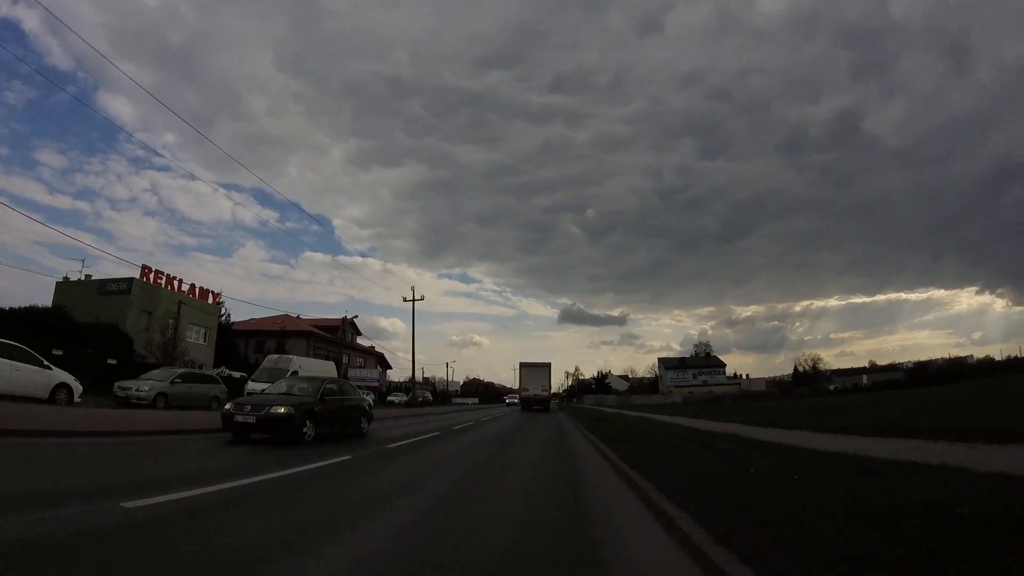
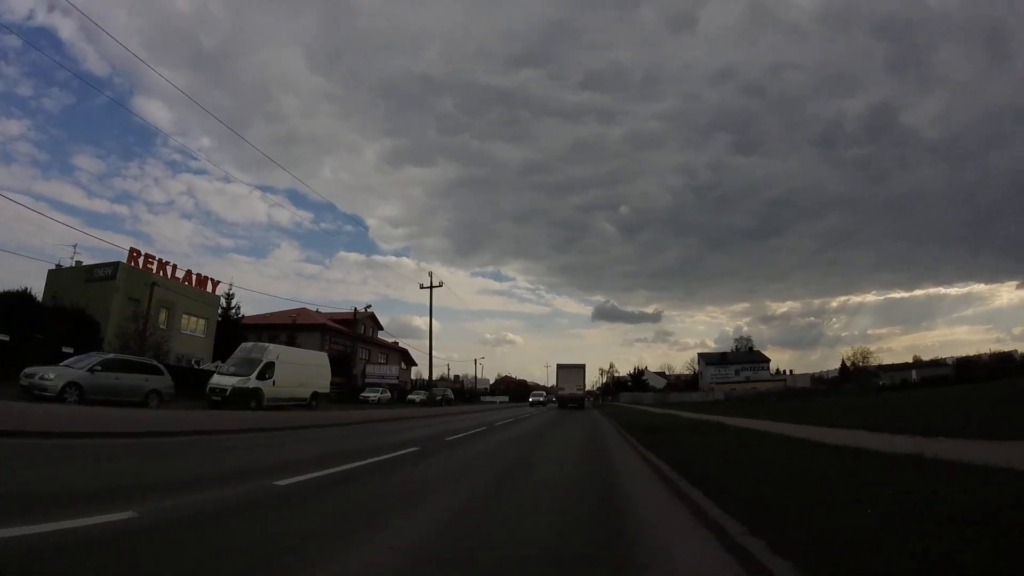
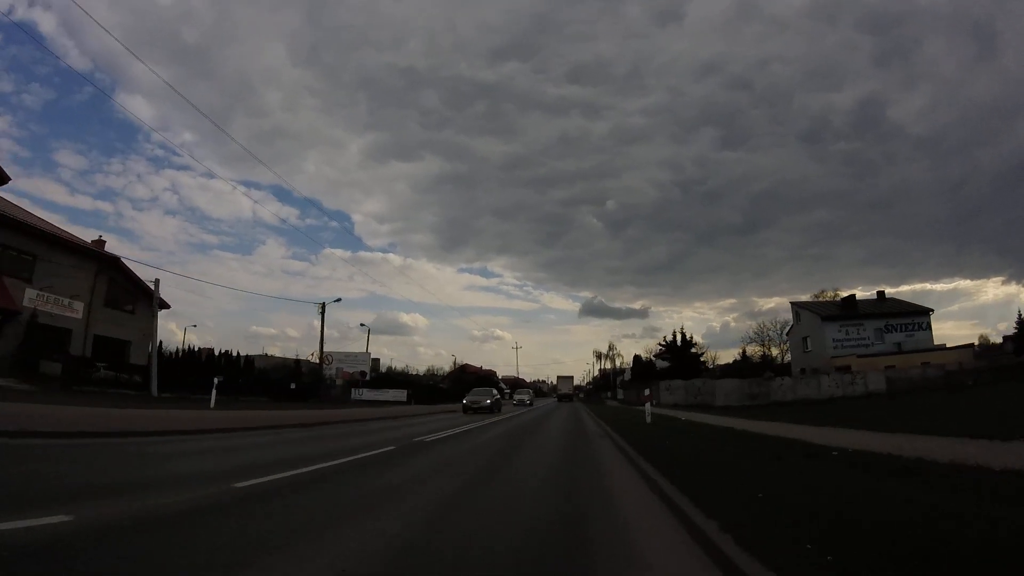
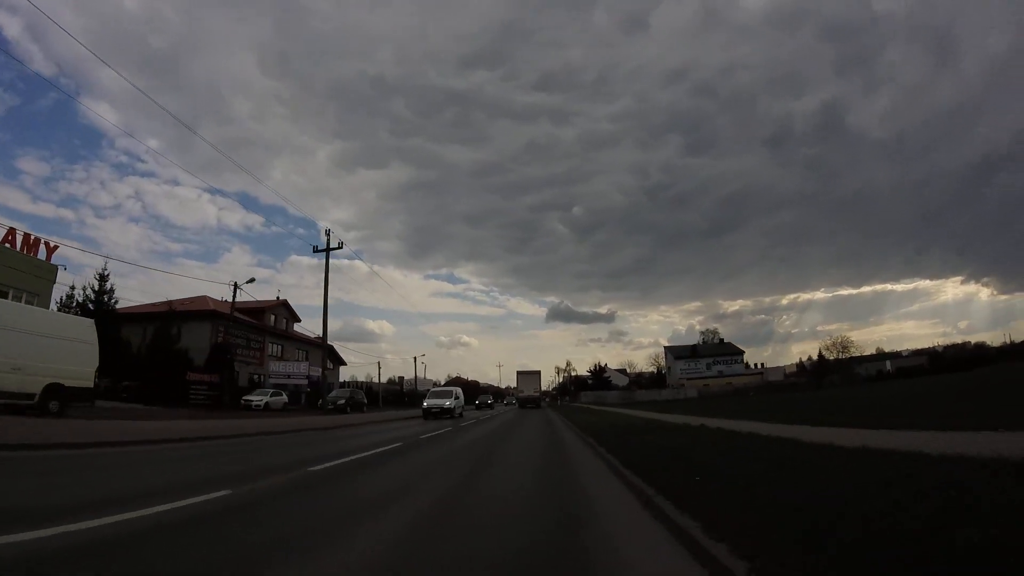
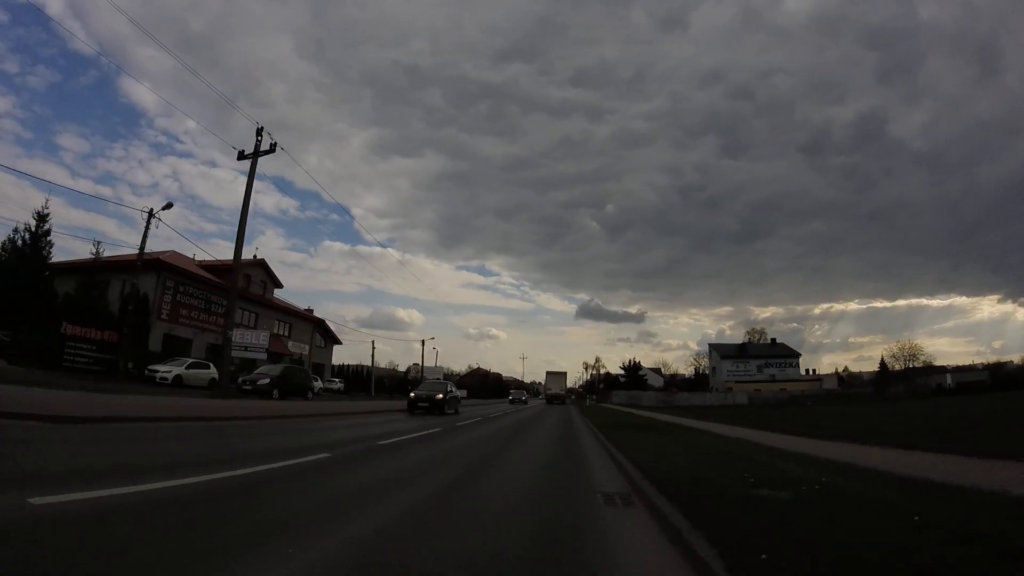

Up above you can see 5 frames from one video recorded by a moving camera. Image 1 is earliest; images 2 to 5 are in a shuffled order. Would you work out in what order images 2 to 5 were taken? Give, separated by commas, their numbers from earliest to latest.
2, 4, 5, 3
